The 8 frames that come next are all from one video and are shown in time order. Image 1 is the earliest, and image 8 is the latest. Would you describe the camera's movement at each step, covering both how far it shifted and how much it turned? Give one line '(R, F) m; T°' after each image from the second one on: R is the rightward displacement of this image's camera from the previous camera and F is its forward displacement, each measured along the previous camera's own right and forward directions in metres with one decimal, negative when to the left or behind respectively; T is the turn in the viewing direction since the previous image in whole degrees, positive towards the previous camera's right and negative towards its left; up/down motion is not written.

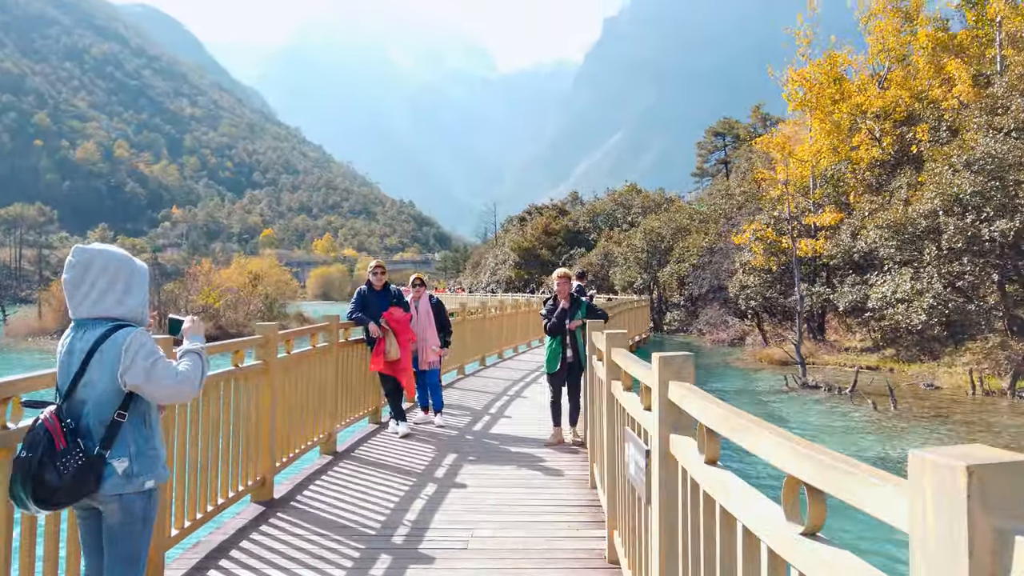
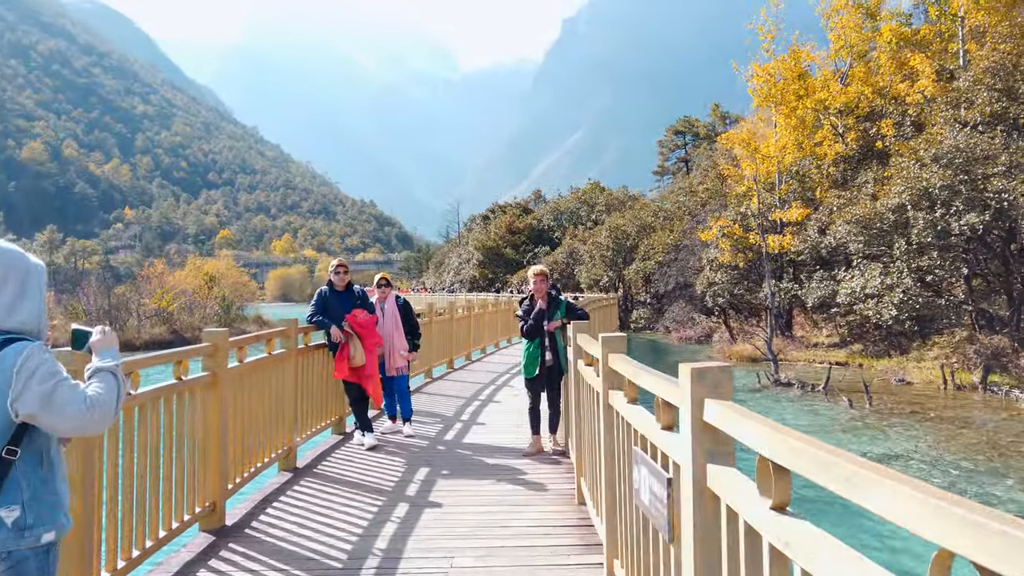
(-0.1, +0.4) m; +3°
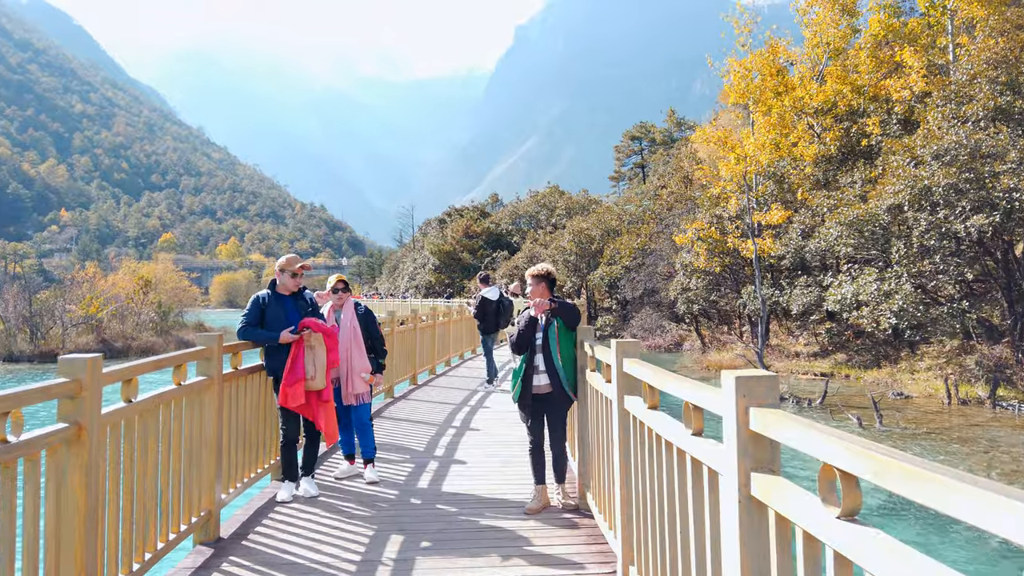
(-0.3, +1.3) m; +4°
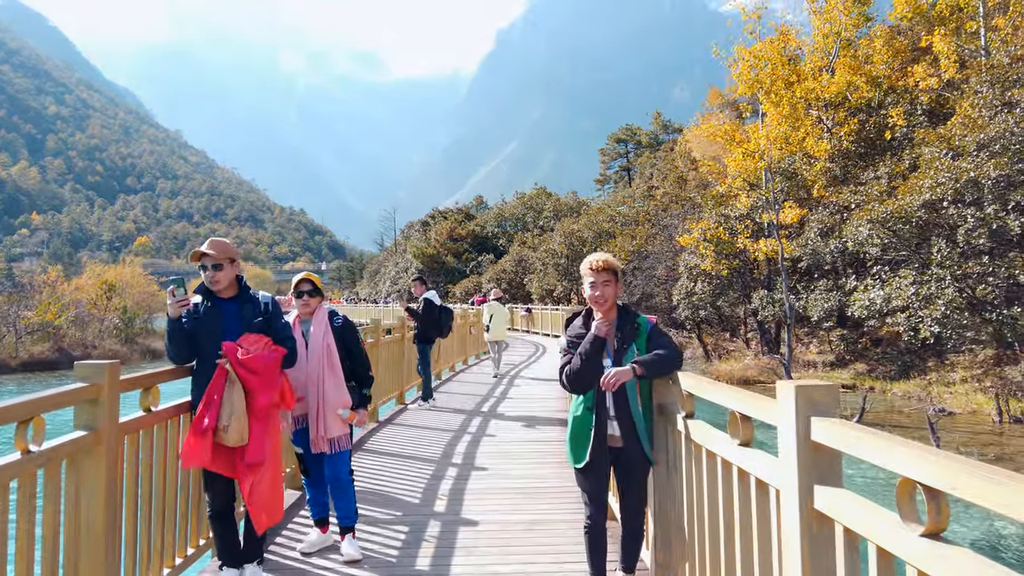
(-0.3, +1.3) m; +2°
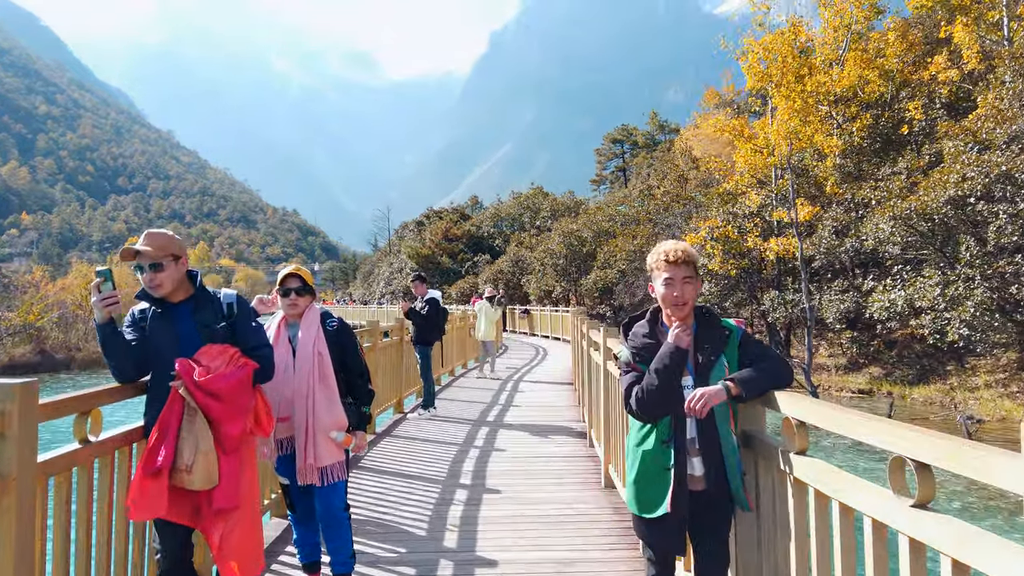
(-0.2, +0.6) m; +1°
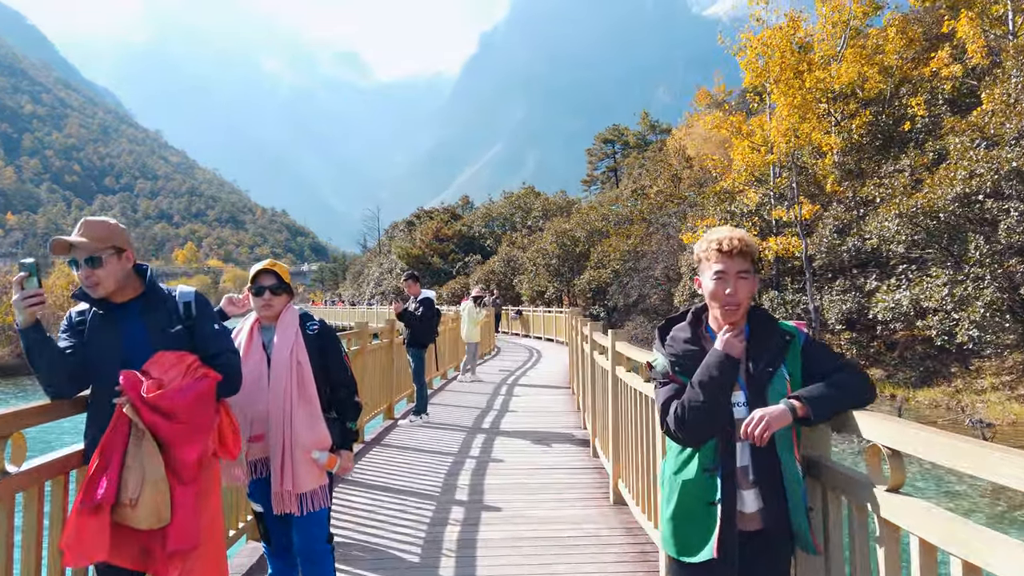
(-0.1, +0.4) m; +1°
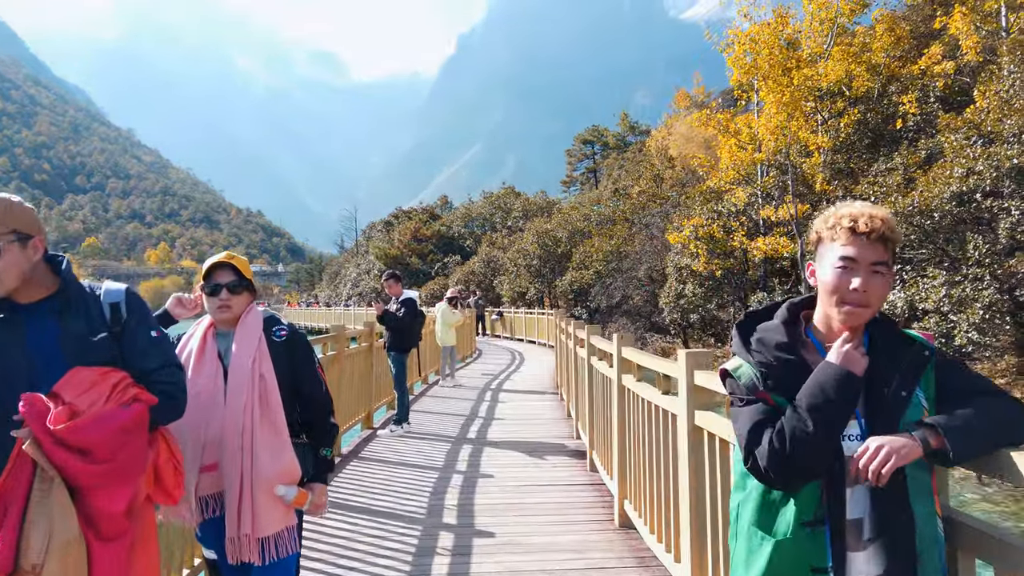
(-0.1, +0.5) m; +2°
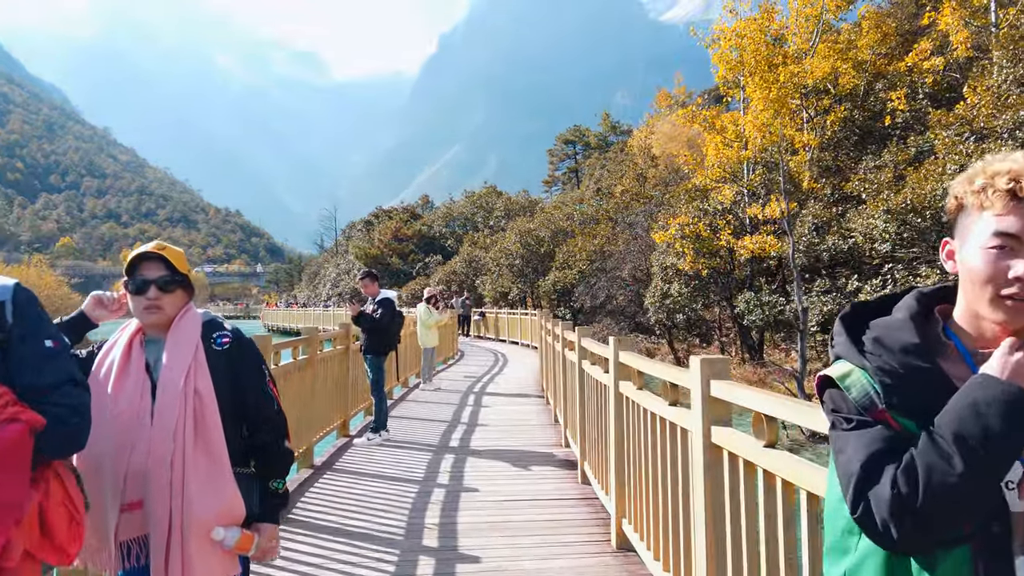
(0.0, +0.4) m; +2°
